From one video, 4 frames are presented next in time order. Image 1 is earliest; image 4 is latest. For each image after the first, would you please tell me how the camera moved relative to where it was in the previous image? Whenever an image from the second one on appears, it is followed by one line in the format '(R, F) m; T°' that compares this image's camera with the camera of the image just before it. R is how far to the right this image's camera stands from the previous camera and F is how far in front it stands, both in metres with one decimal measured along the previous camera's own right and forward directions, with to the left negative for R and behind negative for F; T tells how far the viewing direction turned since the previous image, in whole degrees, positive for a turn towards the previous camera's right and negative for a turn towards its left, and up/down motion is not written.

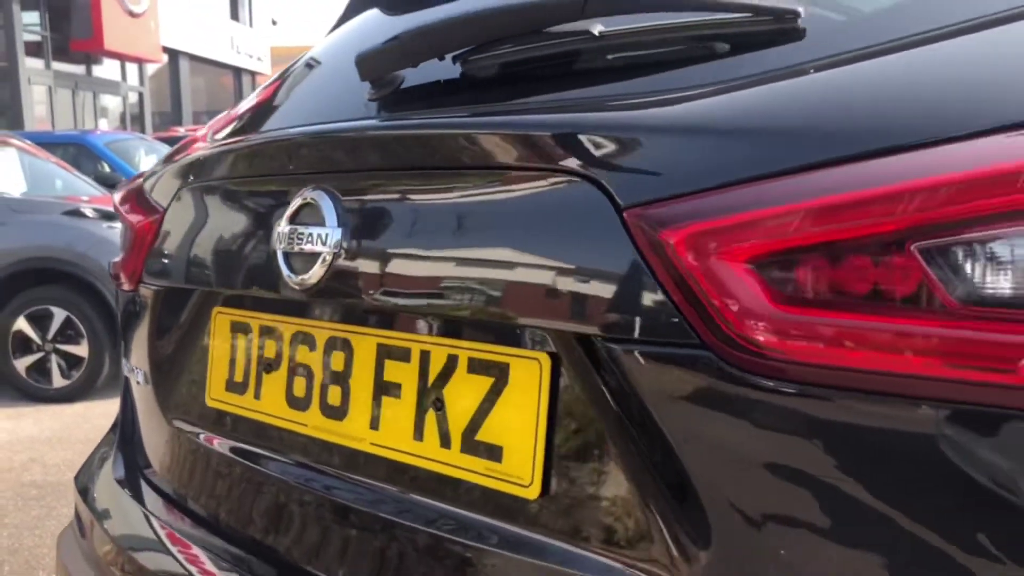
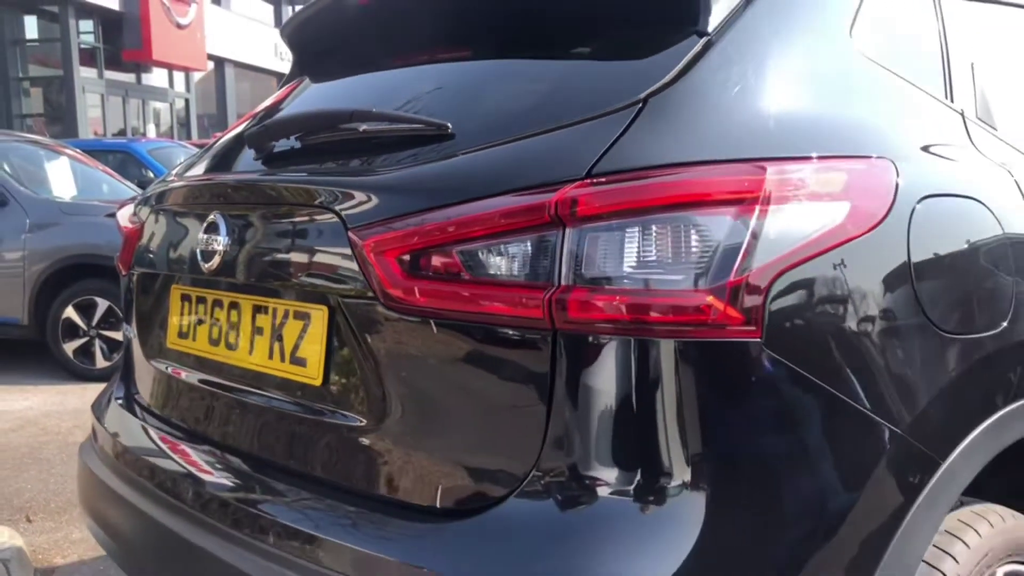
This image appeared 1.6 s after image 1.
(+0.4, -0.7) m; -3°
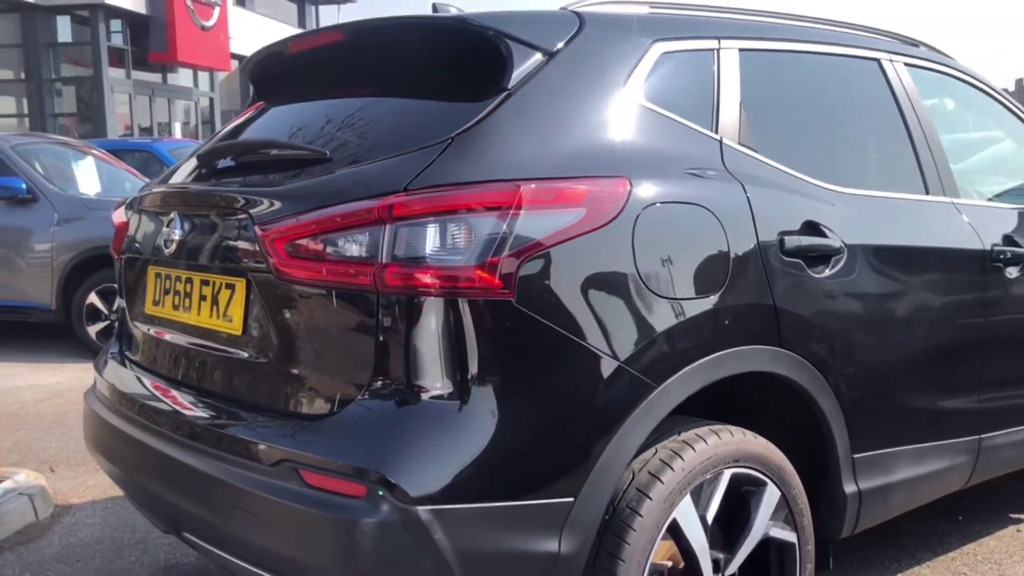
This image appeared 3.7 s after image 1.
(+0.4, -0.6) m; -2°
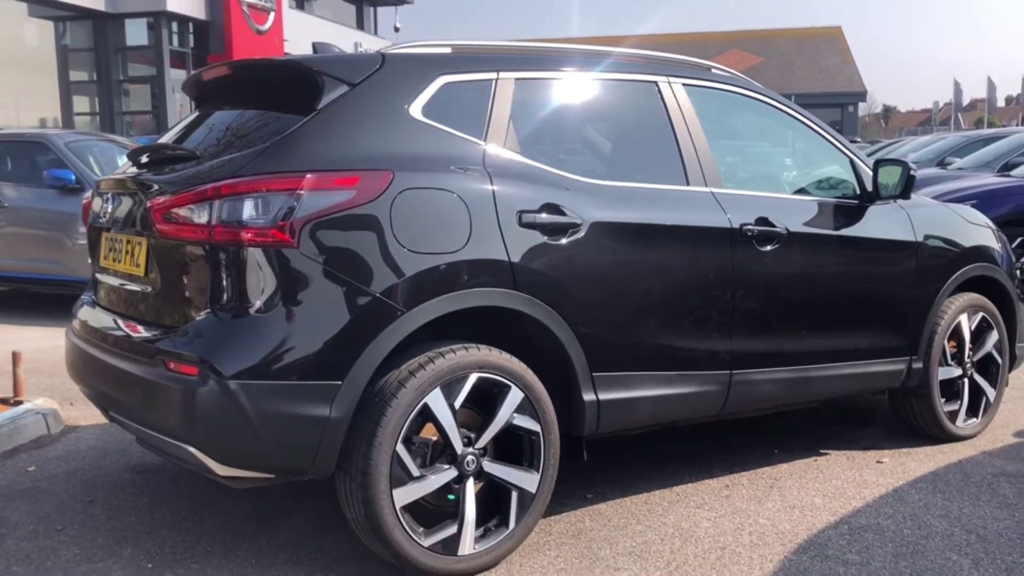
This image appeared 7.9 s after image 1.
(+0.8, -0.9) m; -4°
